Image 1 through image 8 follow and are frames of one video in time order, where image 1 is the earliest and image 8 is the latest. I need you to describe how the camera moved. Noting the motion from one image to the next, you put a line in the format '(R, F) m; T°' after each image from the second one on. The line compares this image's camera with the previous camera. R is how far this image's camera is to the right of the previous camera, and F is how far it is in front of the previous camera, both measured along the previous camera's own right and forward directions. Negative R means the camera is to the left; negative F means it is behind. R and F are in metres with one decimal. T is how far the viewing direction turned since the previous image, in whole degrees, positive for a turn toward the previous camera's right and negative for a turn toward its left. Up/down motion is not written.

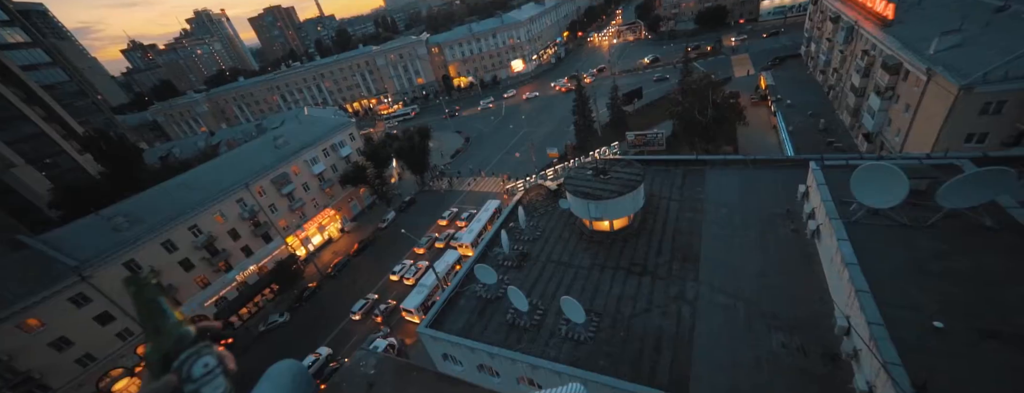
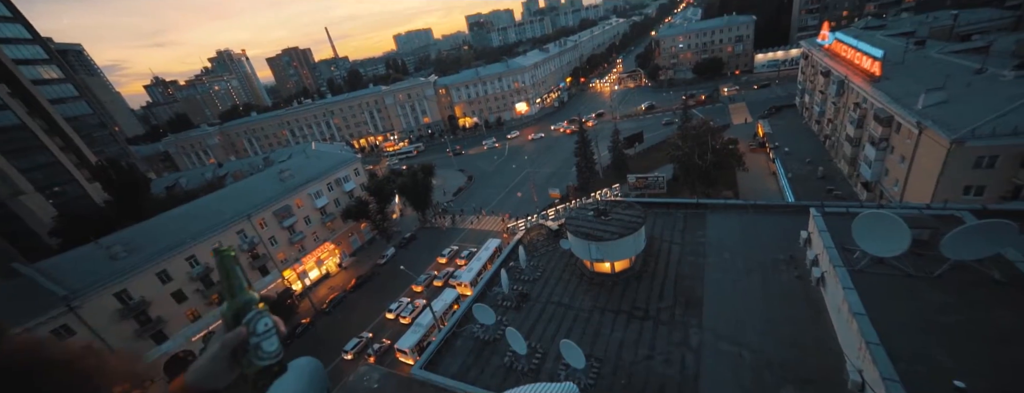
(-0.1, -0.1) m; 0°
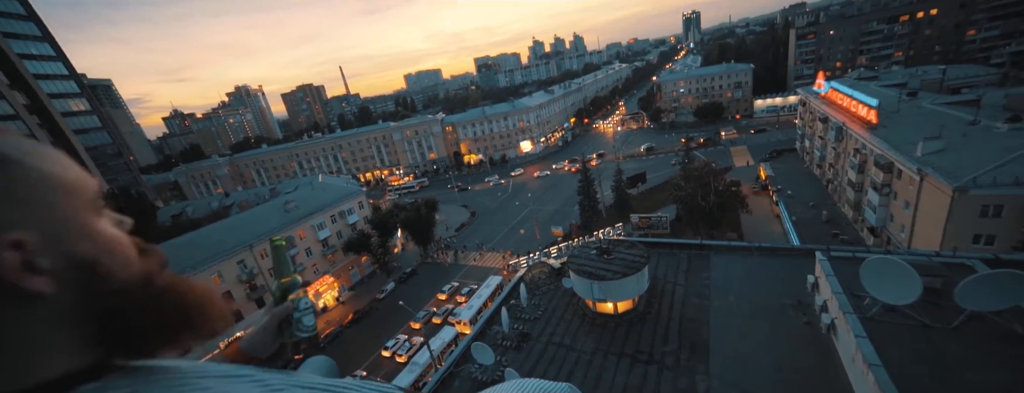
(-0.2, -0.2) m; 0°
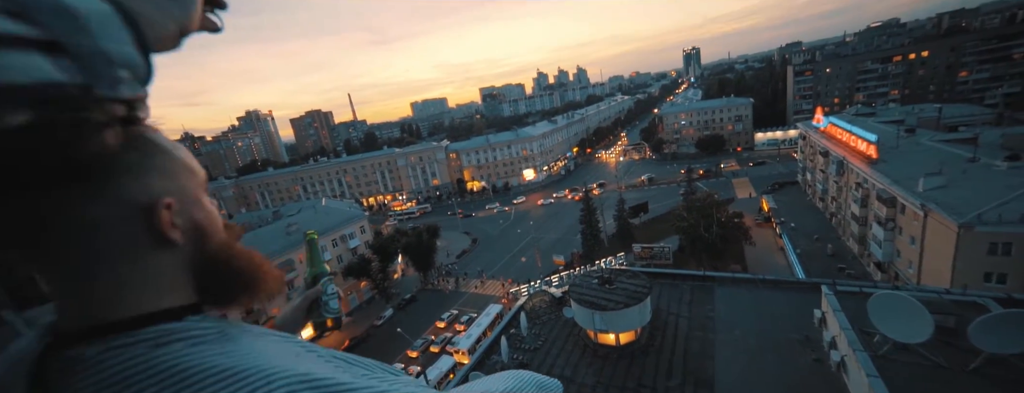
(-0.1, -0.1) m; 0°
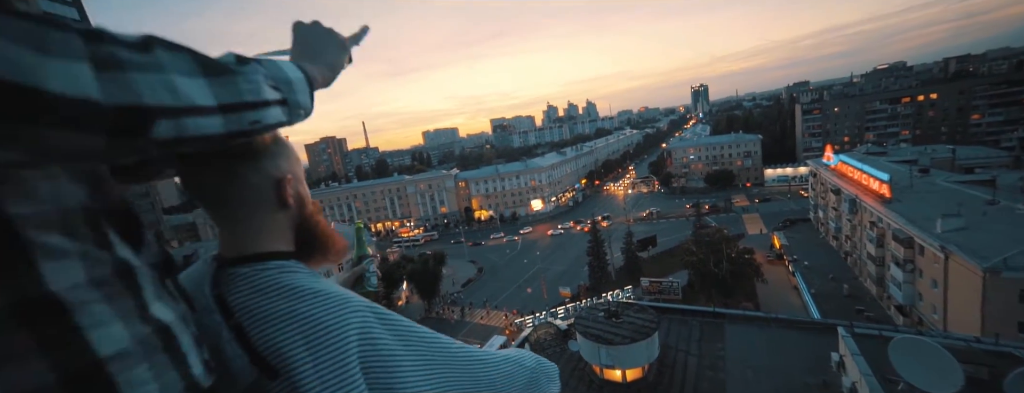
(-0.1, 0.0) m; -1°
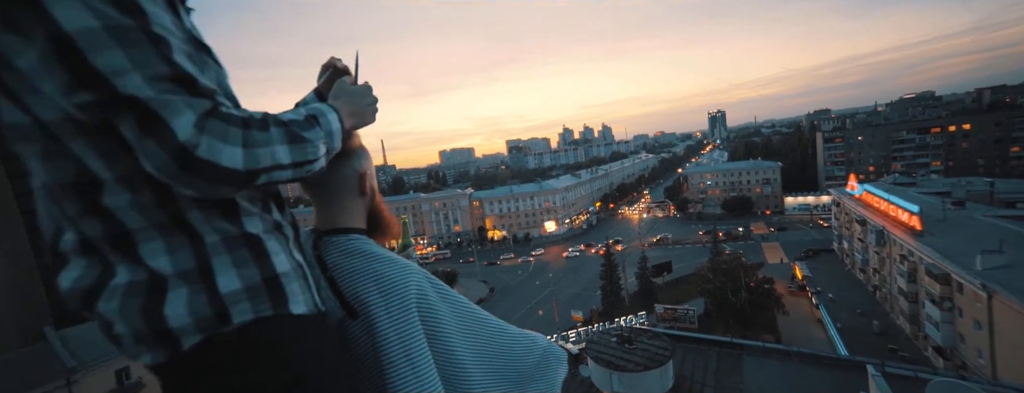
(-0.1, +0.3) m; -2°
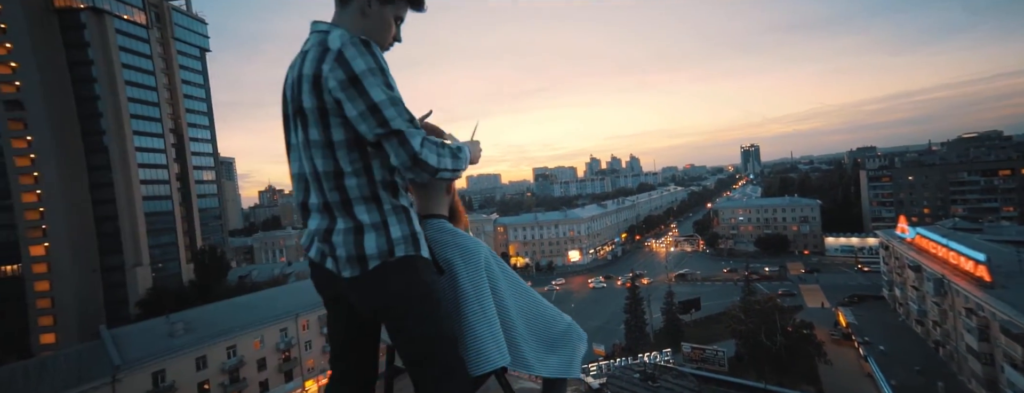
(-0.2, +0.8) m; -3°
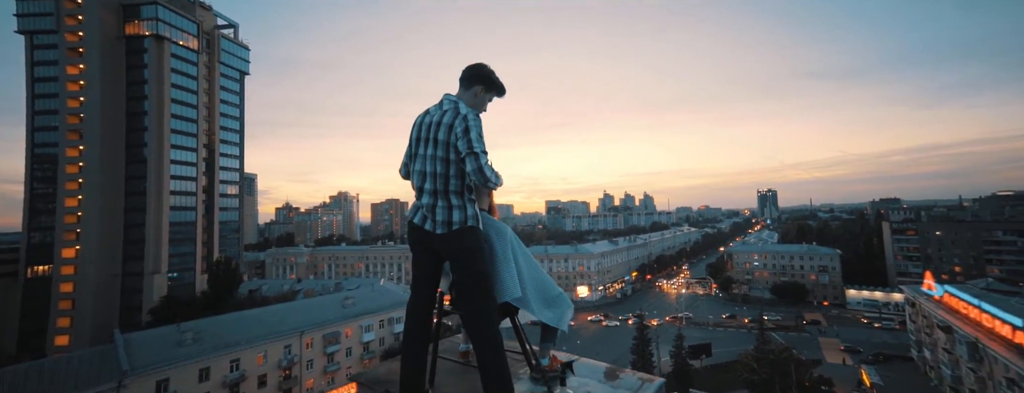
(-0.3, +0.4) m; -2°
